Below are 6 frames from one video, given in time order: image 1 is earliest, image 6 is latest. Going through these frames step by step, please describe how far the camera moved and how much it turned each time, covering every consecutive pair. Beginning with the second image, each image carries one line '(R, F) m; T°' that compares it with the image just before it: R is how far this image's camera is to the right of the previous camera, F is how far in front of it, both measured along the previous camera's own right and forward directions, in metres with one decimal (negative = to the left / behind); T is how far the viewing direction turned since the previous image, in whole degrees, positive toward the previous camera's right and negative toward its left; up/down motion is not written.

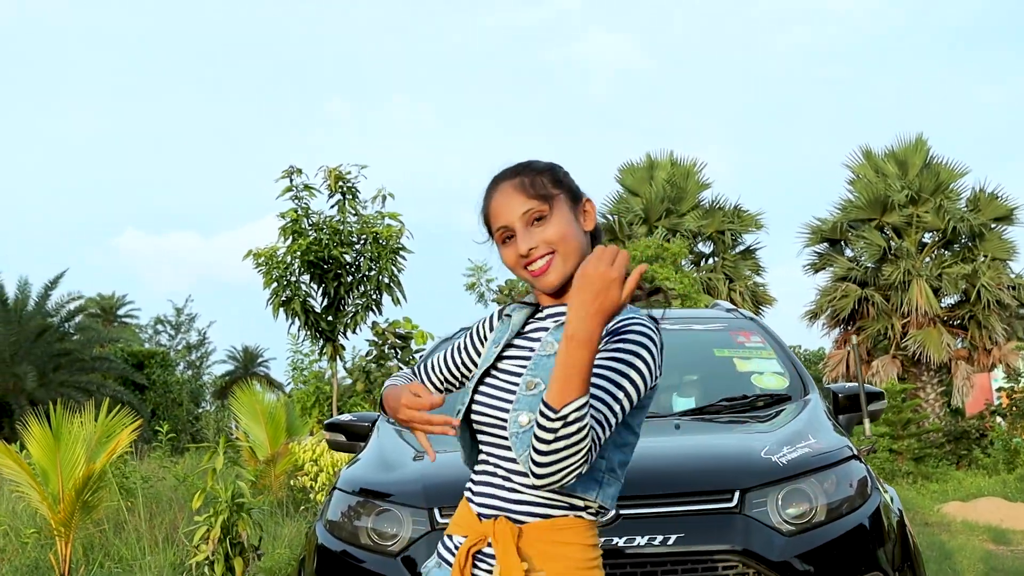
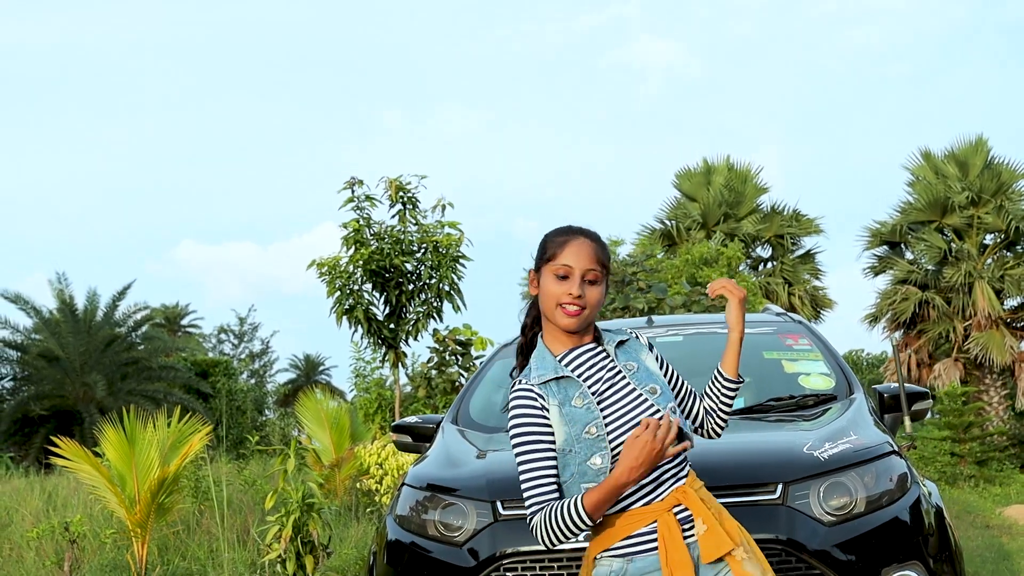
(0.0, -0.2) m; -3°
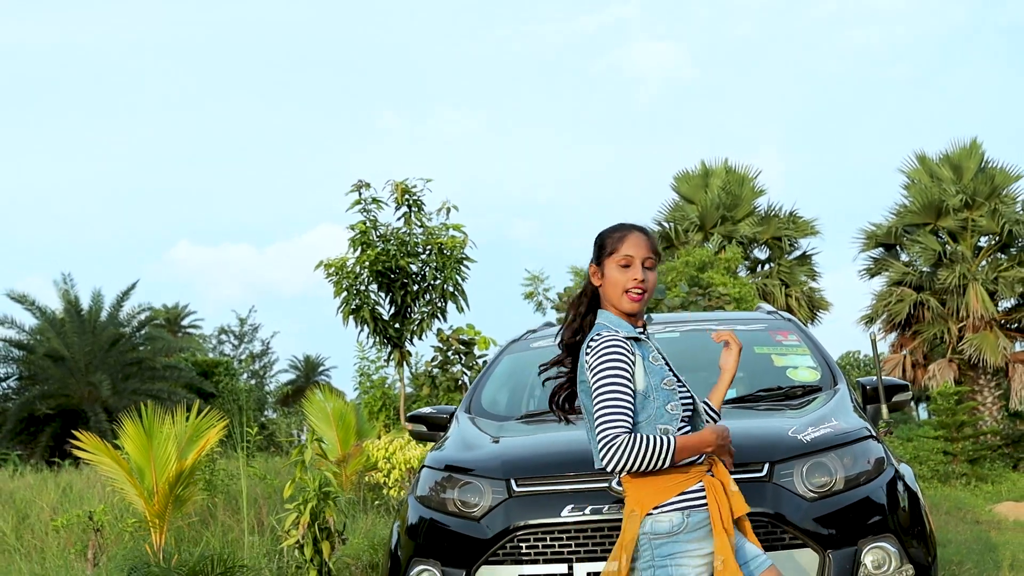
(0.0, -0.3) m; 0°
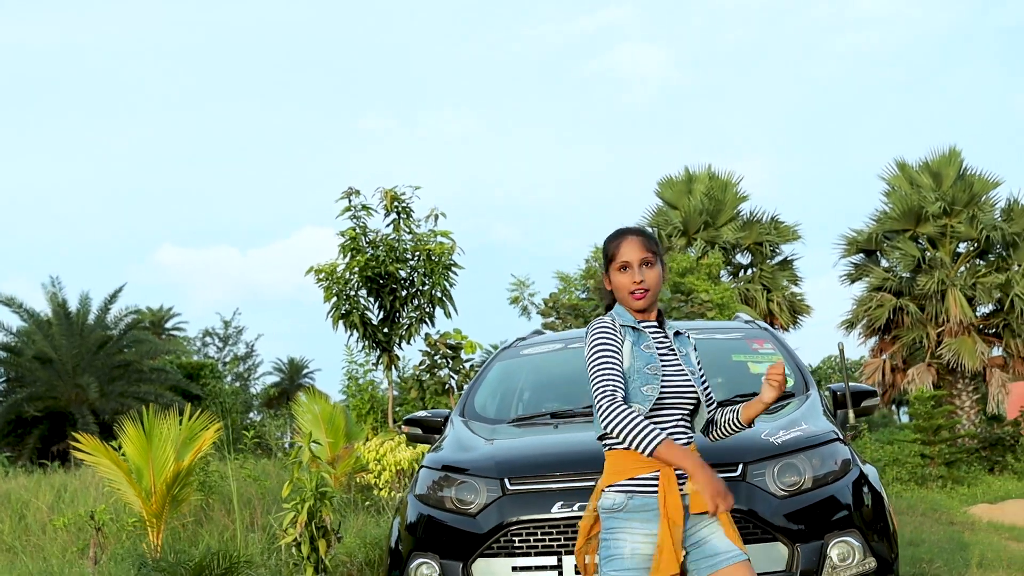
(0.0, -0.3) m; +1°
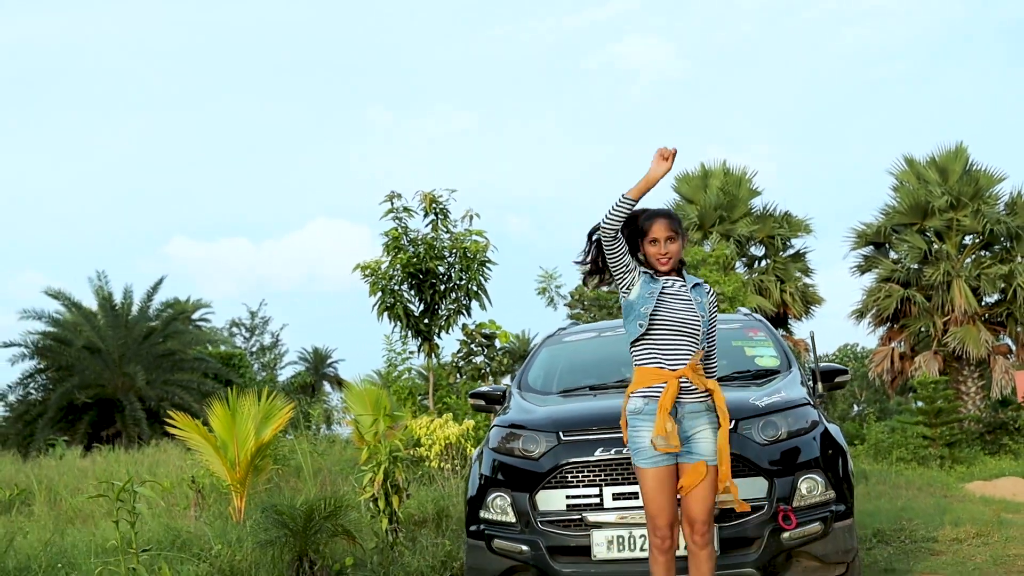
(-0.1, -1.3) m; -1°
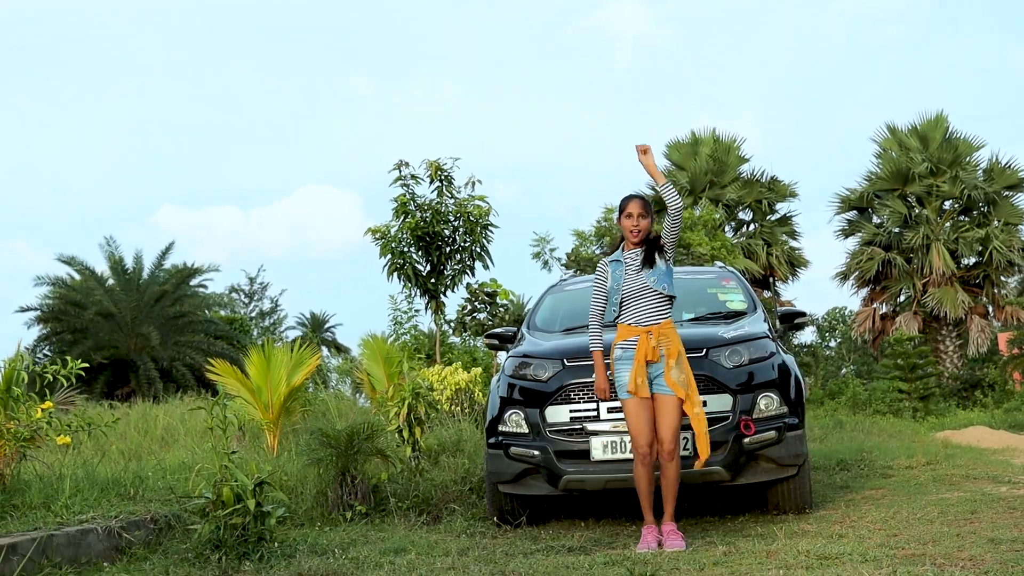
(-0.1, -1.1) m; 0°
